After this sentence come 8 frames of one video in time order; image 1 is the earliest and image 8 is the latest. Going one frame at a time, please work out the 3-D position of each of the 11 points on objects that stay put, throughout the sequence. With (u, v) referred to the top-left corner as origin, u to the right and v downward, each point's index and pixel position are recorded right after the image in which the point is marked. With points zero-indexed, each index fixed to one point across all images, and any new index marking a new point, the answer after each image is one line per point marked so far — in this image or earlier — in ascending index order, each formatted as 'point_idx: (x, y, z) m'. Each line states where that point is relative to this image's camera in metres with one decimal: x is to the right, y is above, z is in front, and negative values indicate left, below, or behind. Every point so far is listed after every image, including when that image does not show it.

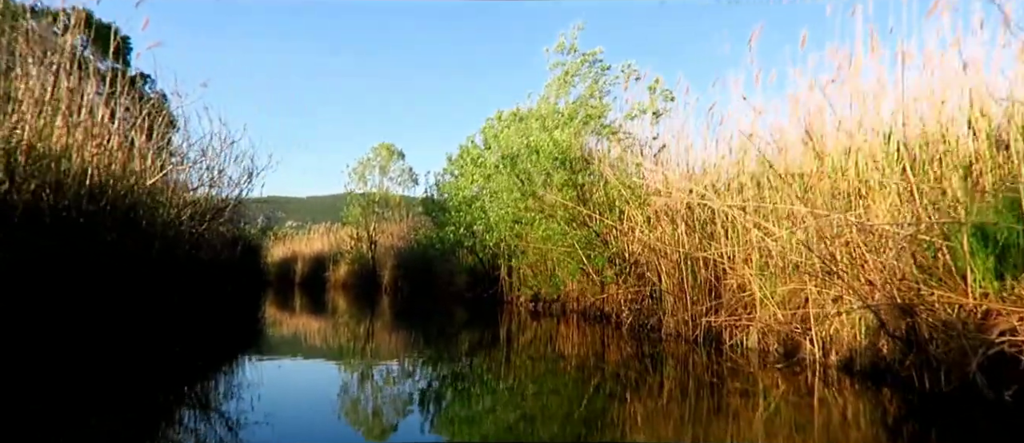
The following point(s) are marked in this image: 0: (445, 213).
0: (-1.9, +0.3, +17.4) m
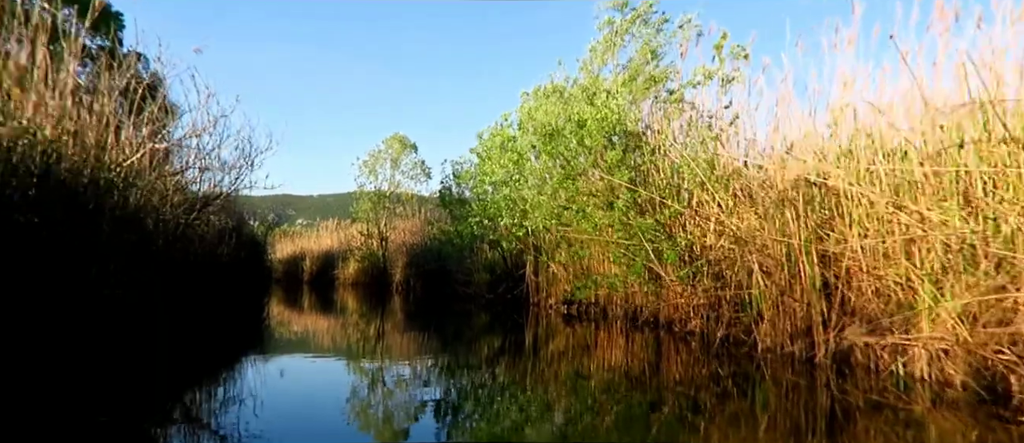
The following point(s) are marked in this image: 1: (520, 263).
0: (-1.2, +0.5, +15.9) m
1: (+0.3, -1.1, +15.5) m
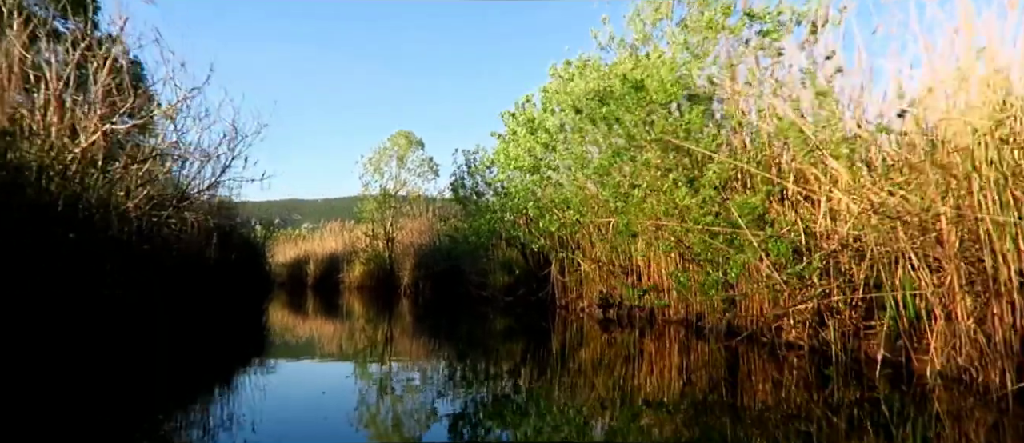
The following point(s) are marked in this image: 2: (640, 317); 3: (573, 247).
0: (-0.7, +0.6, +14.3) m
1: (+0.8, -0.9, +13.9) m
2: (+2.2, -1.6, +9.8) m
3: (+1.2, -0.6, +11.8) m
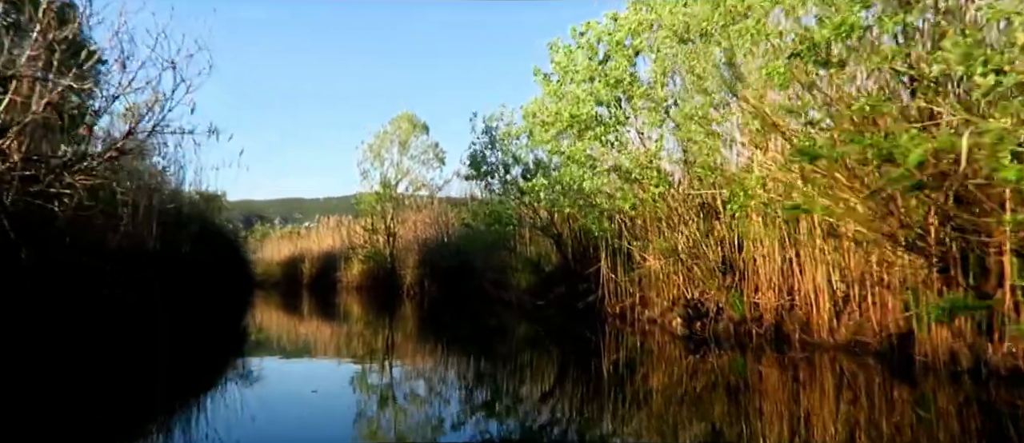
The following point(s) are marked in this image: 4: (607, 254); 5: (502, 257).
0: (-0.1, +0.9, +11.3) m
1: (+1.5, -0.6, +10.9) m
2: (+2.9, -1.4, +6.8) m
3: (+1.9, -0.3, +8.8) m
4: (+1.7, -0.6, +10.1) m
5: (-0.2, -0.9, +14.6) m
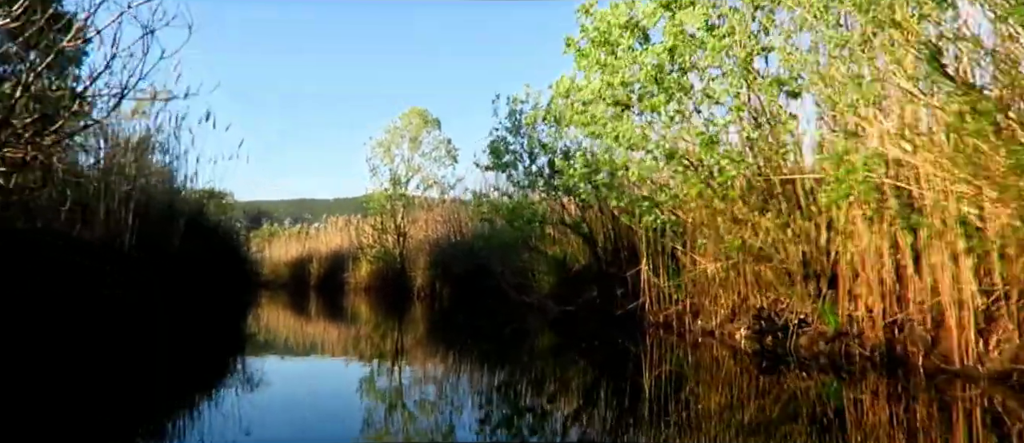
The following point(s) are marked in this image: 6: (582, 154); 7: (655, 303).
0: (+0.4, +1.0, +10.1) m
1: (+1.9, -0.6, +9.7) m
2: (+3.2, -1.3, +5.5) m
3: (+2.3, -0.2, +7.5) m
4: (+2.1, -0.5, +8.8) m
5: (+0.2, -0.8, +13.3) m
6: (+0.9, +1.0, +8.5) m
7: (+2.2, -1.3, +8.9) m
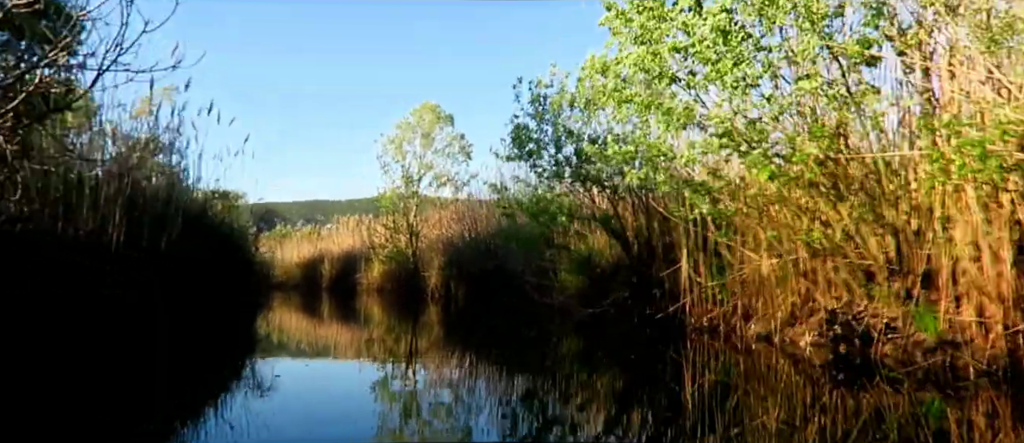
0: (+0.8, +1.1, +9.2) m
1: (+2.3, -0.5, +8.8) m
2: (+3.5, -1.2, +4.7) m
3: (+2.6, -0.1, +6.6) m
4: (+2.5, -0.4, +8.0) m
5: (+0.7, -0.8, +12.5) m
6: (+1.3, +1.1, +7.6) m
7: (+2.6, -1.2, +8.0) m
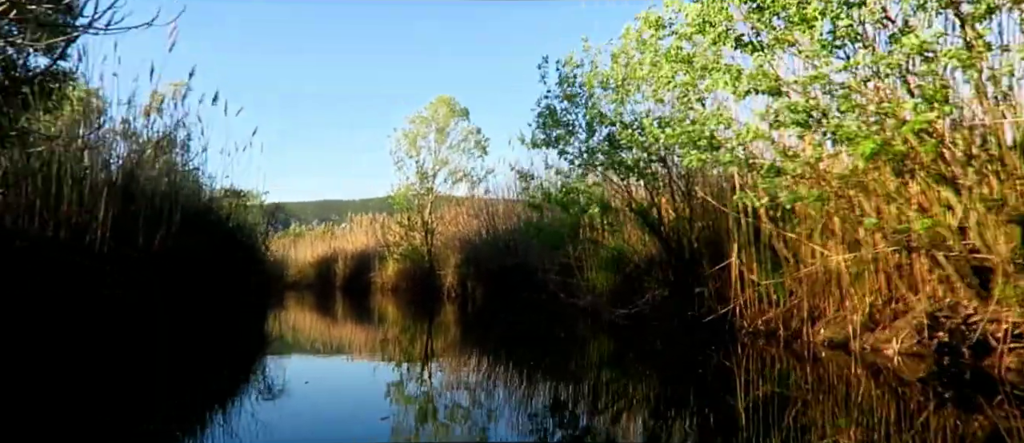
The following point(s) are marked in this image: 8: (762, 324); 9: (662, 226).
0: (+1.2, +1.2, +8.4) m
1: (+2.7, -0.3, +7.9) m
2: (+3.8, -1.1, +3.8) m
3: (+2.9, 0.0, +5.8) m
4: (+2.9, -0.3, +7.1) m
5: (+1.2, -0.6, +11.7) m
6: (+1.6, +1.2, +6.8) m
7: (+3.0, -1.0, +7.1) m
8: (+3.0, -1.2, +7.0) m
9: (+2.2, -0.1, +8.4) m
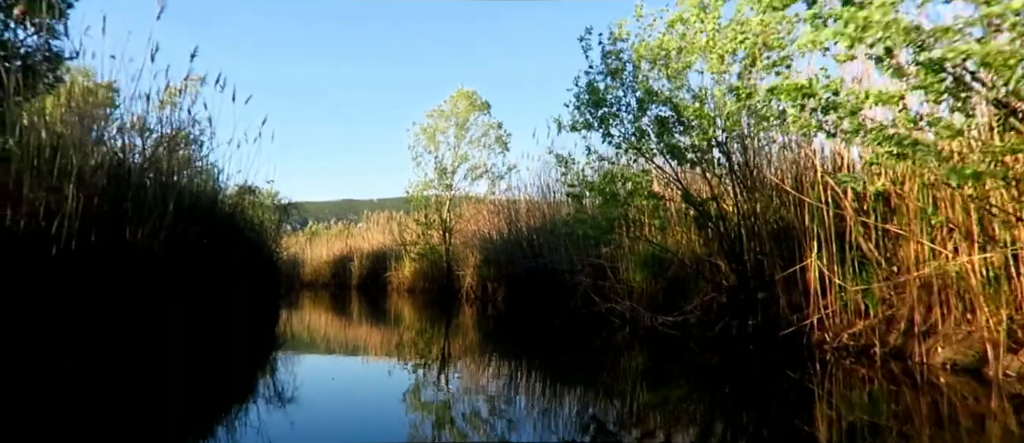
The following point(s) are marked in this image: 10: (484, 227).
0: (+1.6, +1.2, +7.3) m
1: (+3.1, -0.3, +6.8) m
2: (+4.1, -1.0, +2.6) m
3: (+3.3, +0.1, +4.6) m
4: (+3.3, -0.2, +6.0) m
5: (+1.7, -0.6, +10.6) m
6: (+2.0, +1.2, +5.7) m
7: (+3.3, -1.0, +6.0) m
8: (+3.4, -1.2, +5.9) m
9: (+2.6, 0.0, +7.3) m
10: (-0.9, -0.2, +19.3) m
